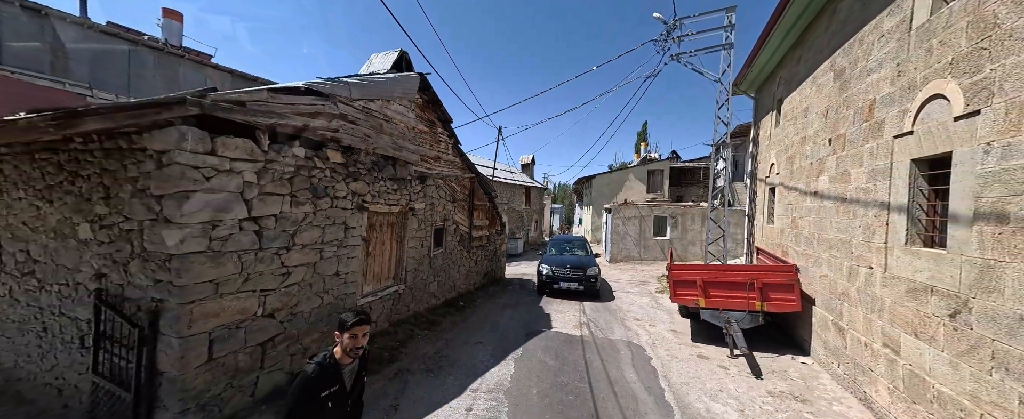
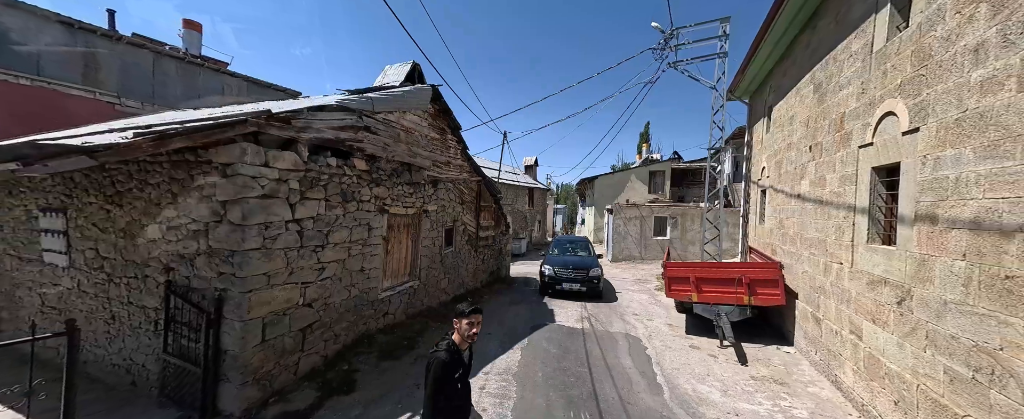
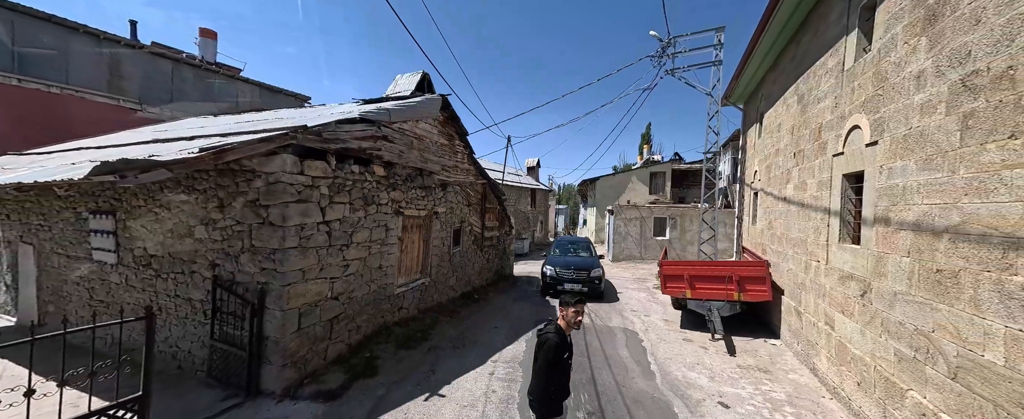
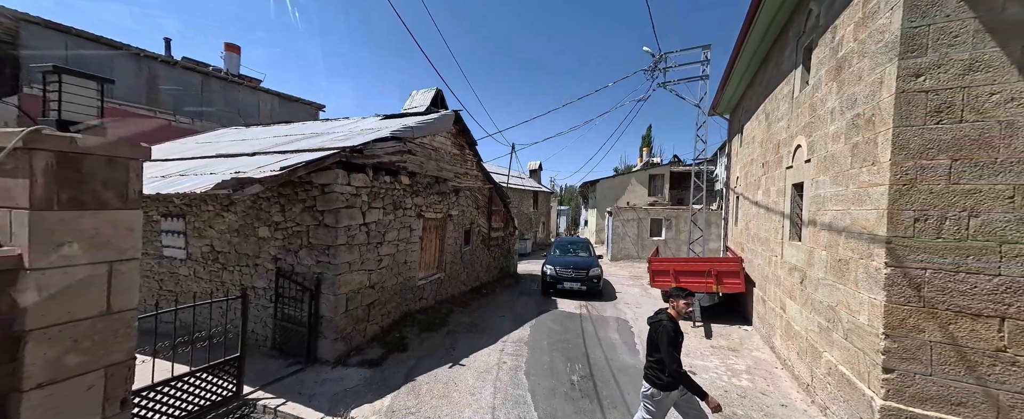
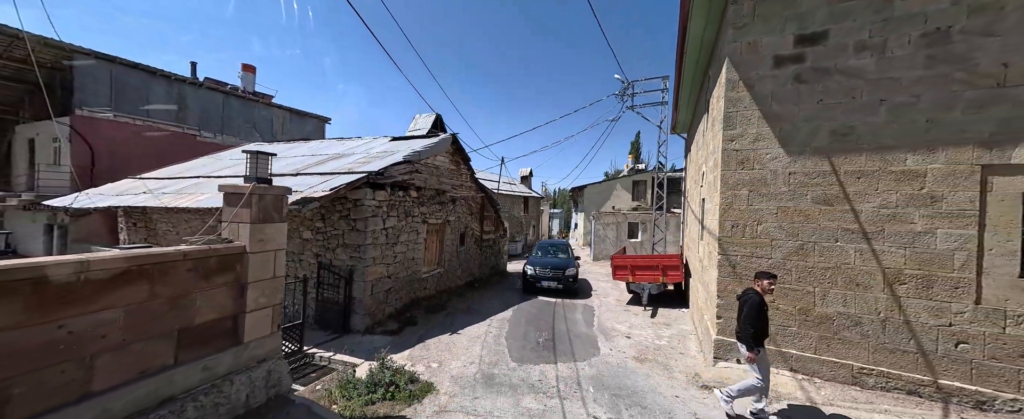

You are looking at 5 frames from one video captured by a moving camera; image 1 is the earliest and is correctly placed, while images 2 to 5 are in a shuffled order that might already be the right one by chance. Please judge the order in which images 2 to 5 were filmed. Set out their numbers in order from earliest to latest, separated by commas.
2, 3, 4, 5
